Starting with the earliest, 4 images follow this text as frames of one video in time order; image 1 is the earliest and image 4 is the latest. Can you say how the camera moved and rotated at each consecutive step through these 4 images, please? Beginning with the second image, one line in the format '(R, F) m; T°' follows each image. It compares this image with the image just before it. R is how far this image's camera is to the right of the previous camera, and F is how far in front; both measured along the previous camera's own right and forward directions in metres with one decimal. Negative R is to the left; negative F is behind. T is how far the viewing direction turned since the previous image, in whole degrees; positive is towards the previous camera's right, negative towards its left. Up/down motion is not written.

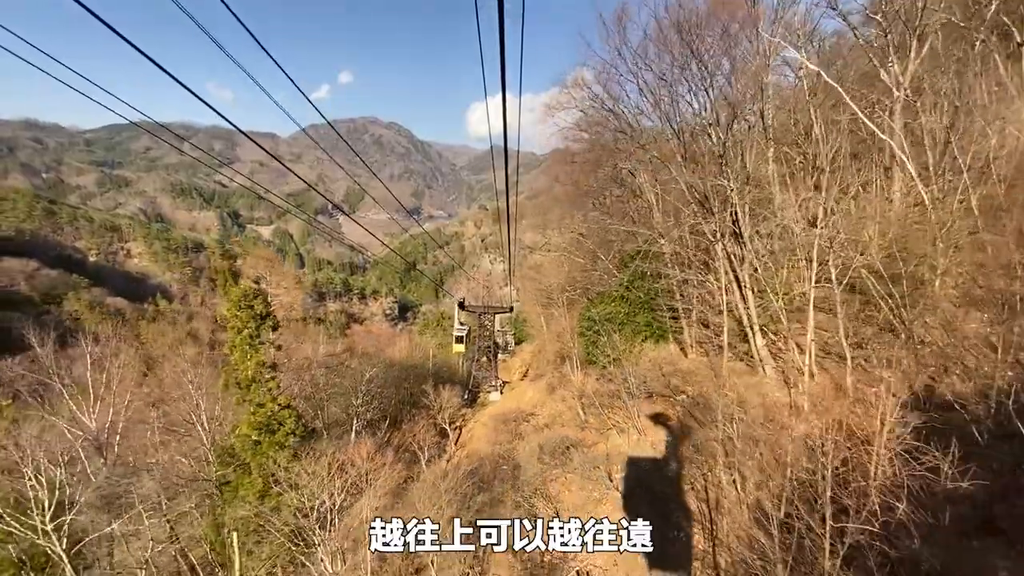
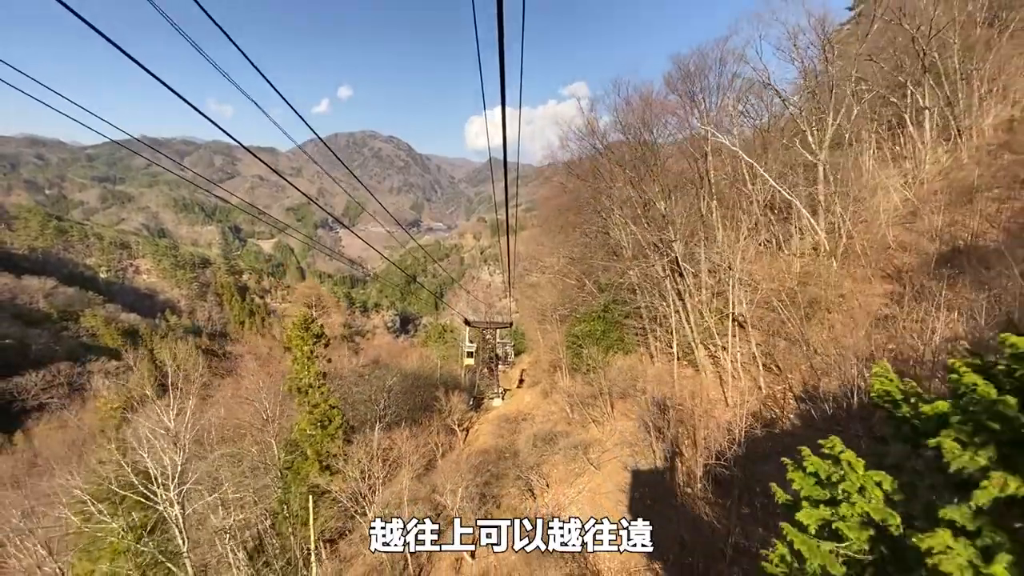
(0.0, -1.7) m; 0°
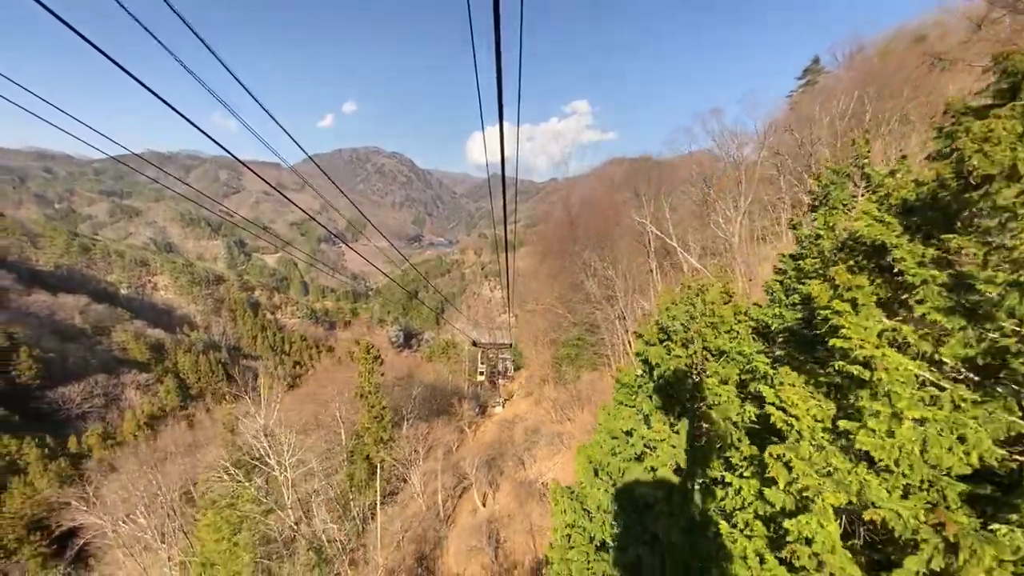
(0.0, -3.4) m; 0°
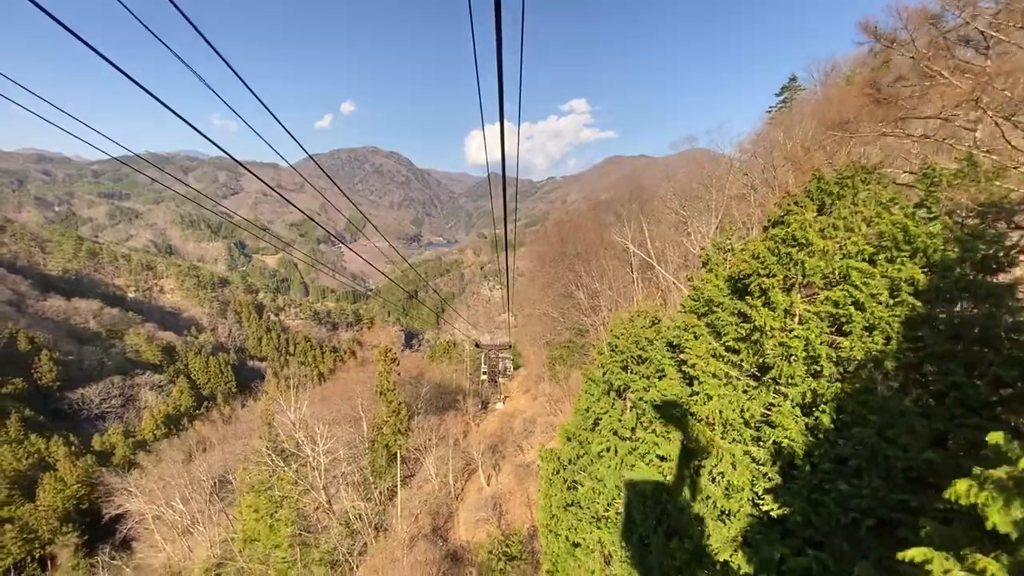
(0.0, -1.7) m; 0°
